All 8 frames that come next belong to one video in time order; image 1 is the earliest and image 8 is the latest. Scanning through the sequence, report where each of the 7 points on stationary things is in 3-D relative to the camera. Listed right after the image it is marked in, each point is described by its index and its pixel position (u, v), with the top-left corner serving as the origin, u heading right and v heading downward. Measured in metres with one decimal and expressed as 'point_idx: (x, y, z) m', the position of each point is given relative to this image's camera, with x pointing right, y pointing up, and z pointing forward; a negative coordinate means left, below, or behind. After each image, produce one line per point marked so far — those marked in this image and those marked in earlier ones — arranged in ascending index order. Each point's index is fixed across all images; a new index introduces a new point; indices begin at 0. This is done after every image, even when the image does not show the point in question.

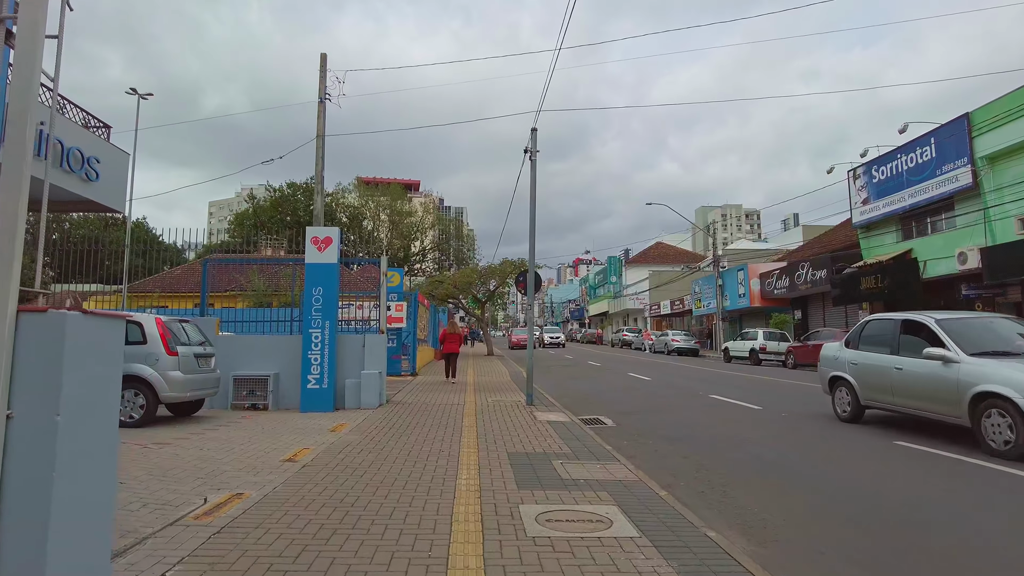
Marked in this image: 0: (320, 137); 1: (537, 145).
0: (-3.5, +2.7, +11.7) m
1: (+0.4, +2.7, +12.2) m
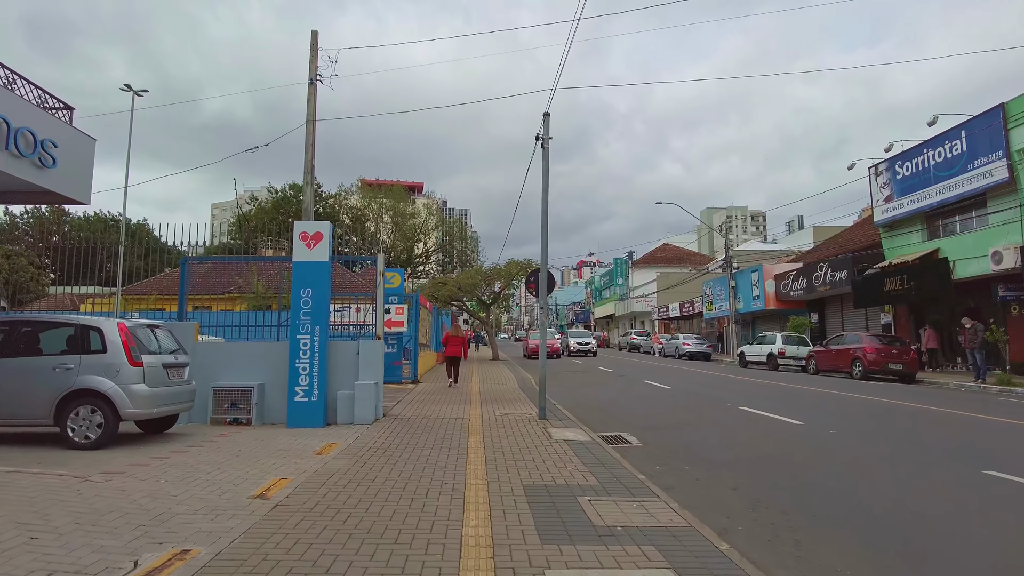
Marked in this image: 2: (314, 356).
0: (-3.3, +2.7, +10.6) m
1: (+0.6, +2.7, +11.1) m
2: (-3.0, -1.0, +9.7) m
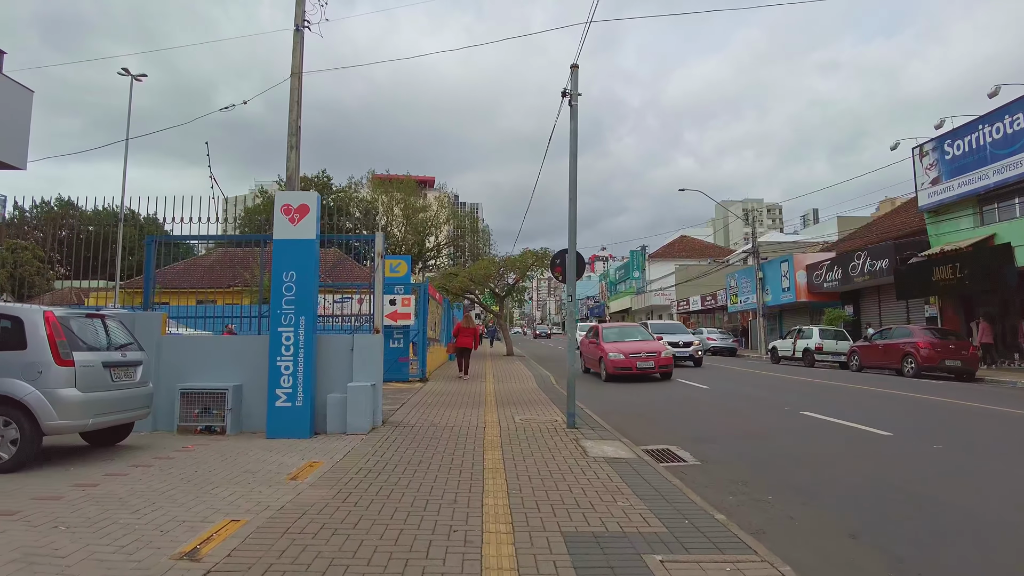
0: (-3.0, +2.9, +9.0) m
1: (+0.9, +2.9, +9.4) m
2: (-2.7, -0.8, +8.1) m
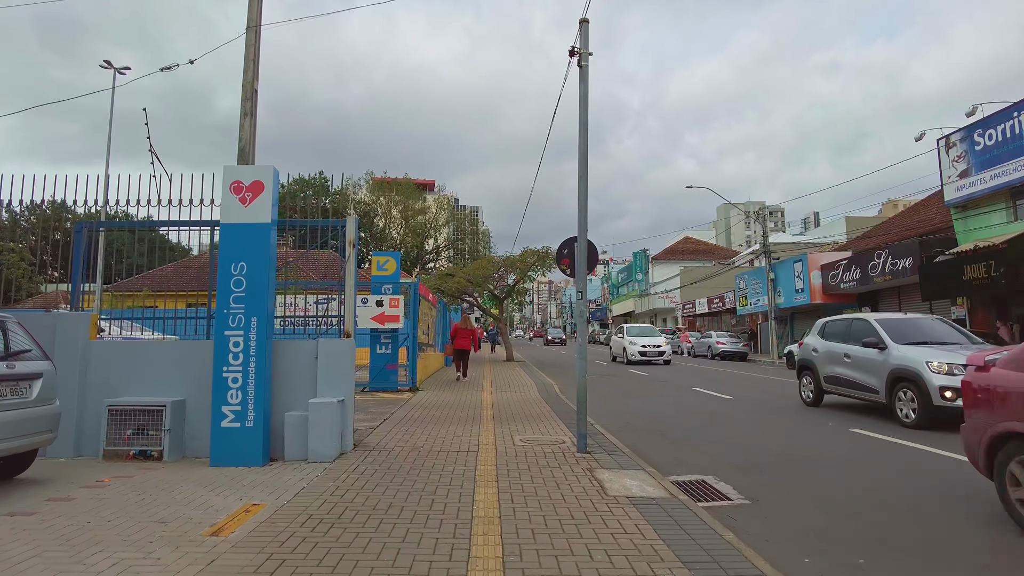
0: (-3.0, +3.0, +7.5) m
1: (+0.9, +3.0, +8.0) m
2: (-2.7, -0.8, +6.7) m
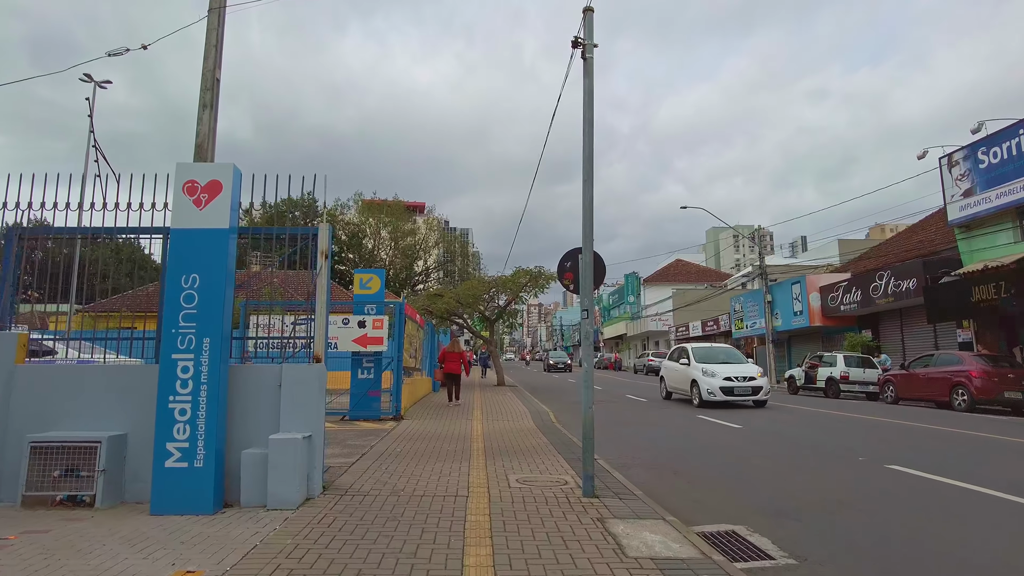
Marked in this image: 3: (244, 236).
0: (-3.0, +2.8, +6.7) m
1: (+0.9, +2.8, +7.2) m
2: (-2.7, -0.9, +5.7) m
3: (-2.8, +0.5, +6.6) m
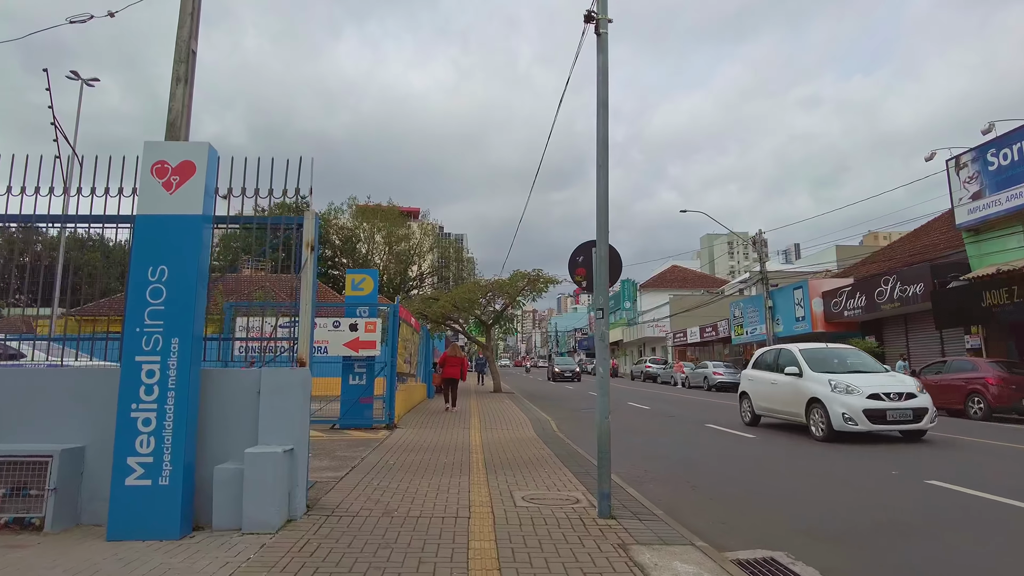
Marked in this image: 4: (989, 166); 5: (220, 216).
0: (-3.0, +2.8, +6.0) m
1: (+0.9, +2.8, +6.6) m
2: (-2.7, -0.8, +5.0) m
3: (-2.7, +0.6, +6.0) m
4: (+14.7, +3.8, +20.0) m
5: (-2.7, +0.7, +6.1) m
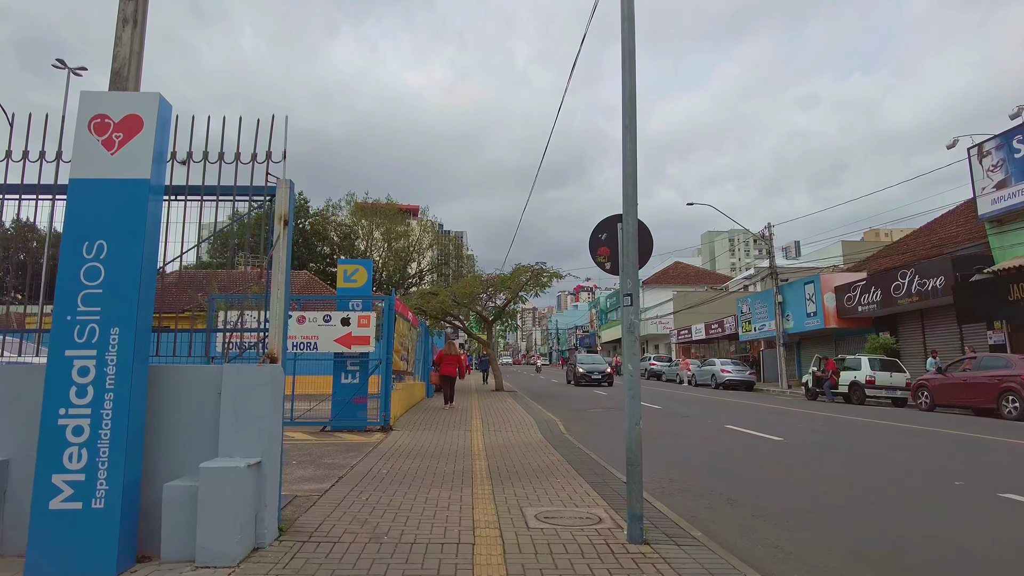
0: (-2.9, +3.0, +5.1) m
1: (+1.0, +3.0, +5.6) m
2: (-2.6, -0.7, +4.1) m
3: (-2.6, +0.7, +5.1) m
4: (+14.8, +4.0, +19.1) m
5: (-2.6, +0.8, +5.1) m
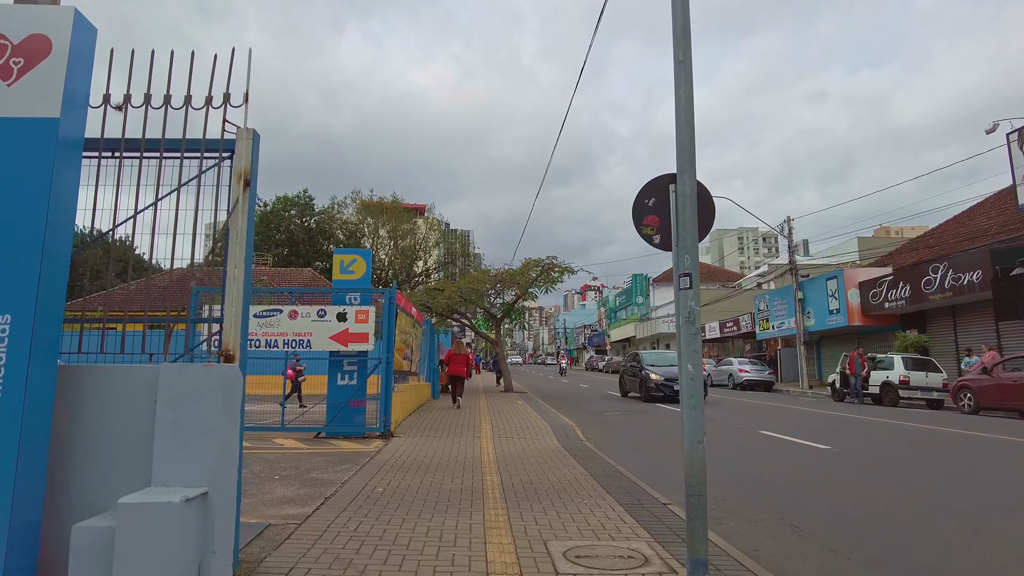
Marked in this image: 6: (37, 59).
0: (-2.7, +3.1, +4.0) m
1: (+1.2, +3.1, +4.5) m
2: (-2.4, -0.6, +3.0) m
3: (-2.5, +0.8, +4.0) m
4: (+15.0, +4.1, +17.8) m
5: (-2.5, +0.9, +4.1) m
6: (-2.4, +1.2, +3.3) m
